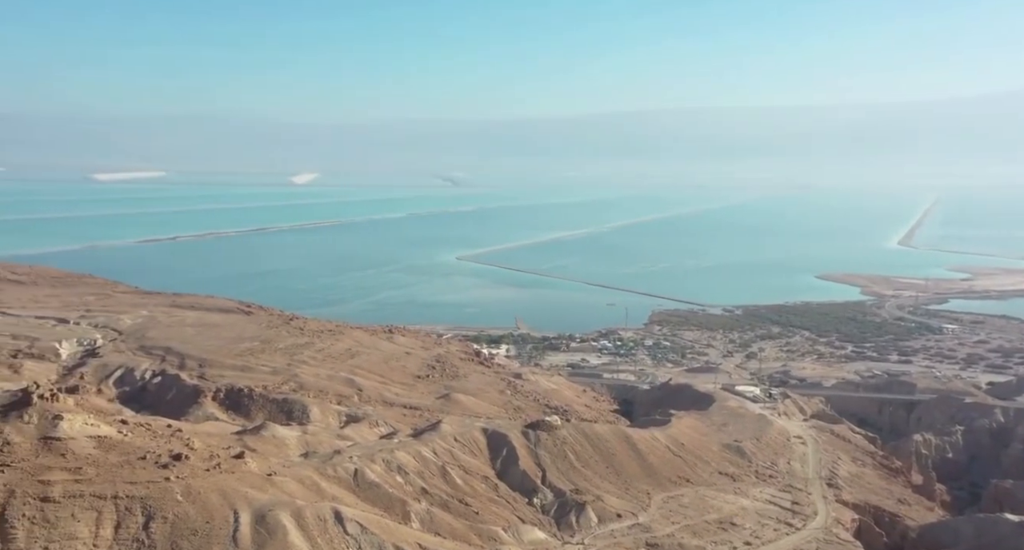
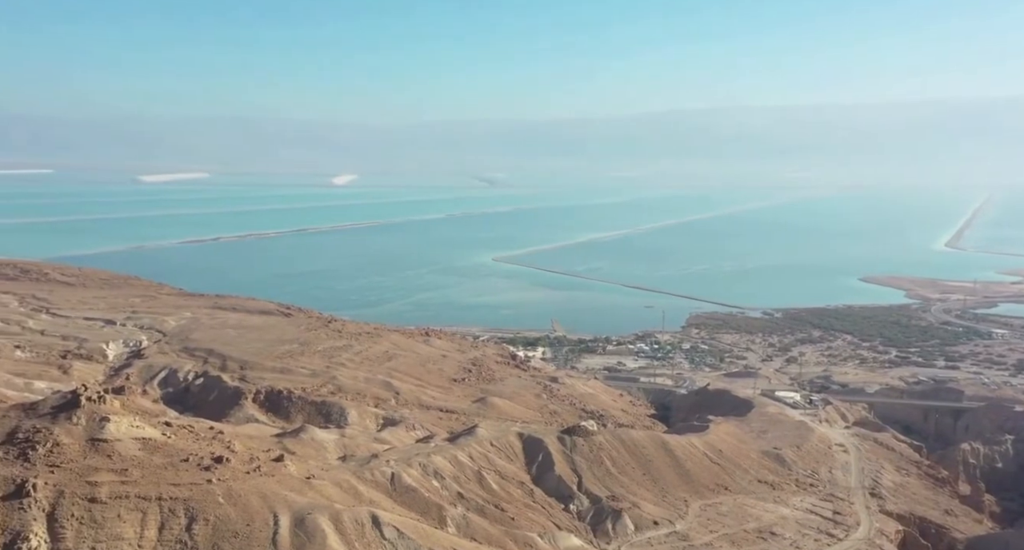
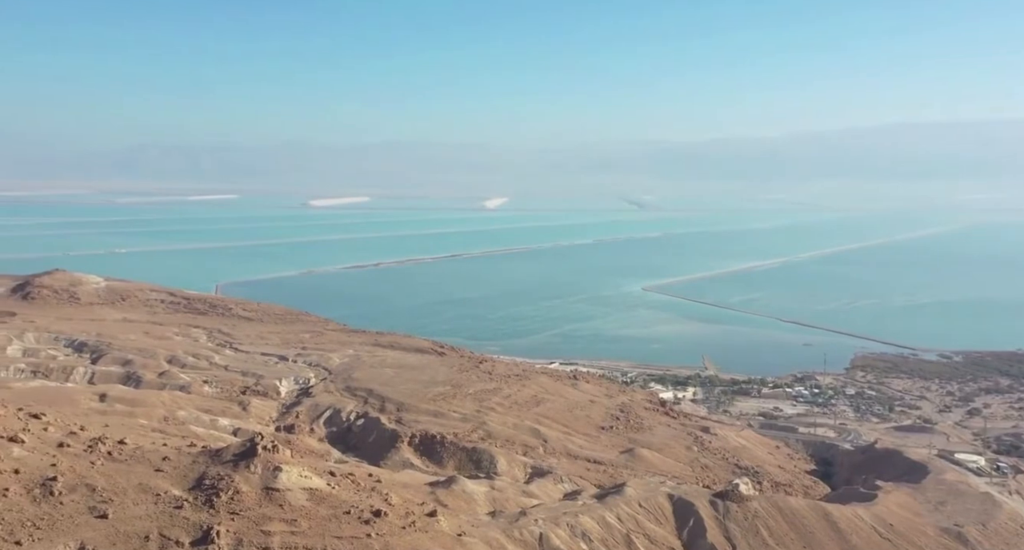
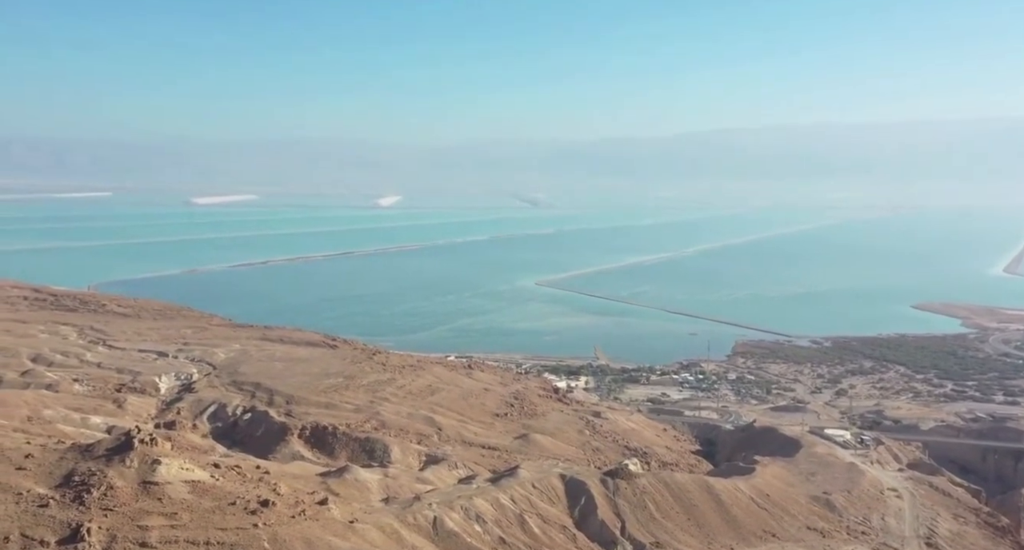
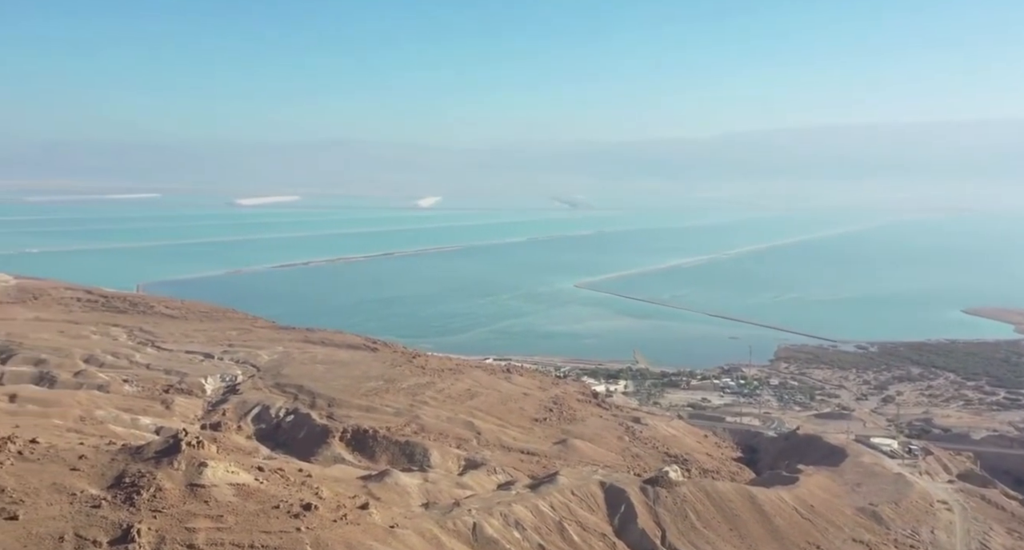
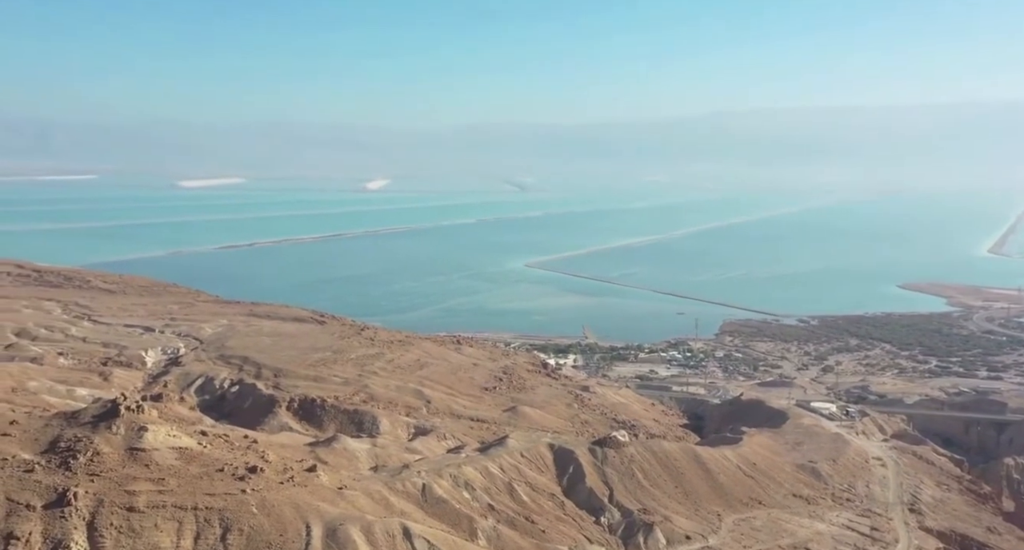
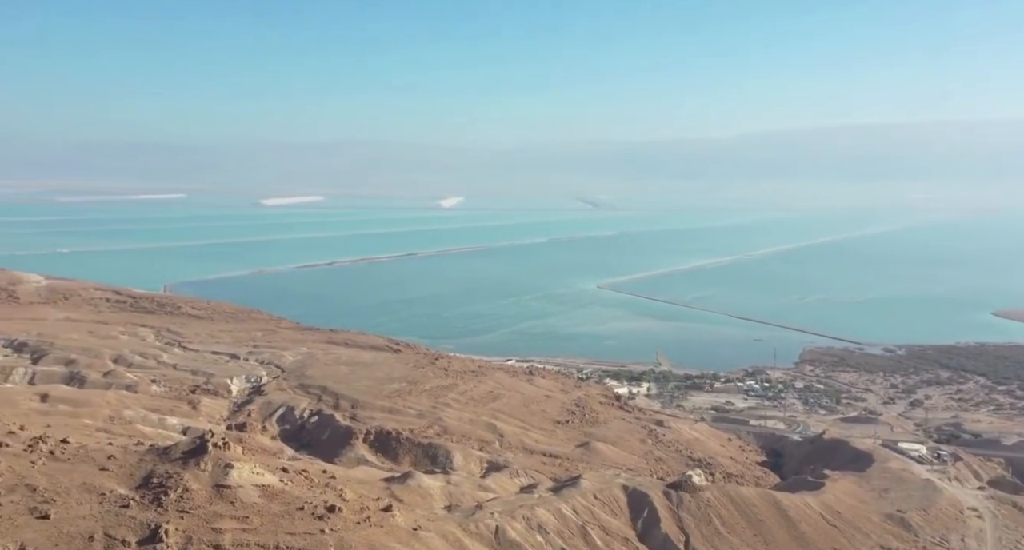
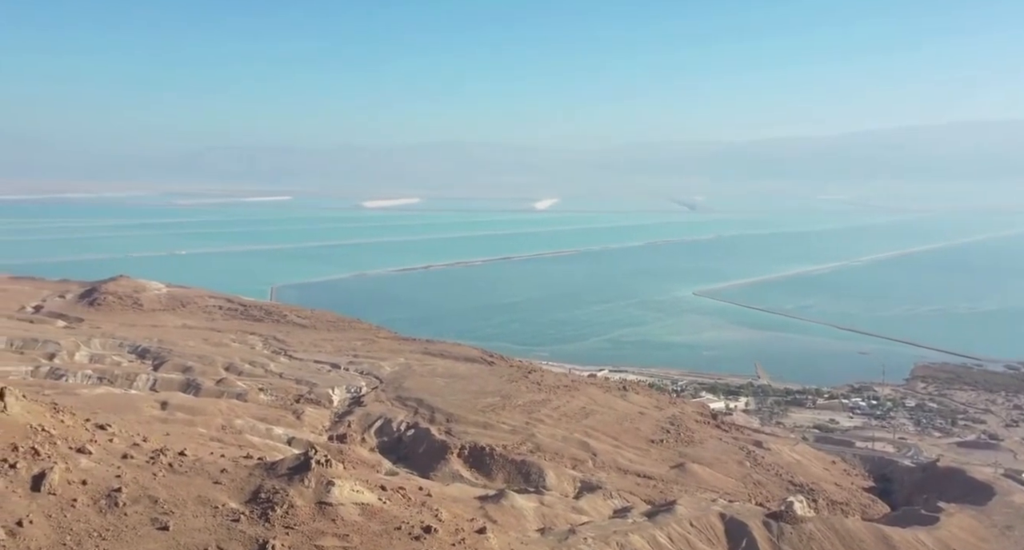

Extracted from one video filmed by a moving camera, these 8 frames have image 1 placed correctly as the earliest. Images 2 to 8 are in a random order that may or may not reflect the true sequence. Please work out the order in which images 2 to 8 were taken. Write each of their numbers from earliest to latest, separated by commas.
2, 6, 4, 5, 7, 3, 8
